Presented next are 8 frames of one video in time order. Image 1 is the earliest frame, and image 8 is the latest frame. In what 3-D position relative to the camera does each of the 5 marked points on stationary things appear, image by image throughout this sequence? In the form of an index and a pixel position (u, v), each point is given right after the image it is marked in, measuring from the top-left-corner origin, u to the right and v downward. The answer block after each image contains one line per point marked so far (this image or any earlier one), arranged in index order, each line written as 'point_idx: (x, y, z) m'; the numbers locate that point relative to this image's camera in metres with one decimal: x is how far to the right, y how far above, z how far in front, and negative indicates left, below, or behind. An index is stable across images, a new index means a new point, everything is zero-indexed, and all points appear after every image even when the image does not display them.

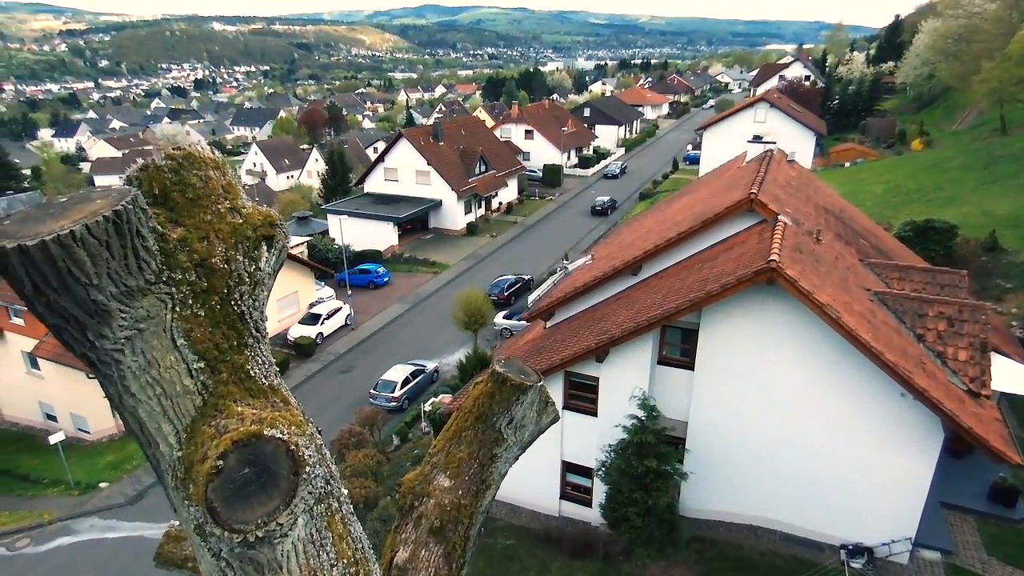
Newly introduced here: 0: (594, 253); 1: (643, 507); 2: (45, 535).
0: (+2.2, +0.9, +16.5) m
1: (+2.1, -3.5, +9.7) m
2: (-10.8, -5.7, +14.1) m
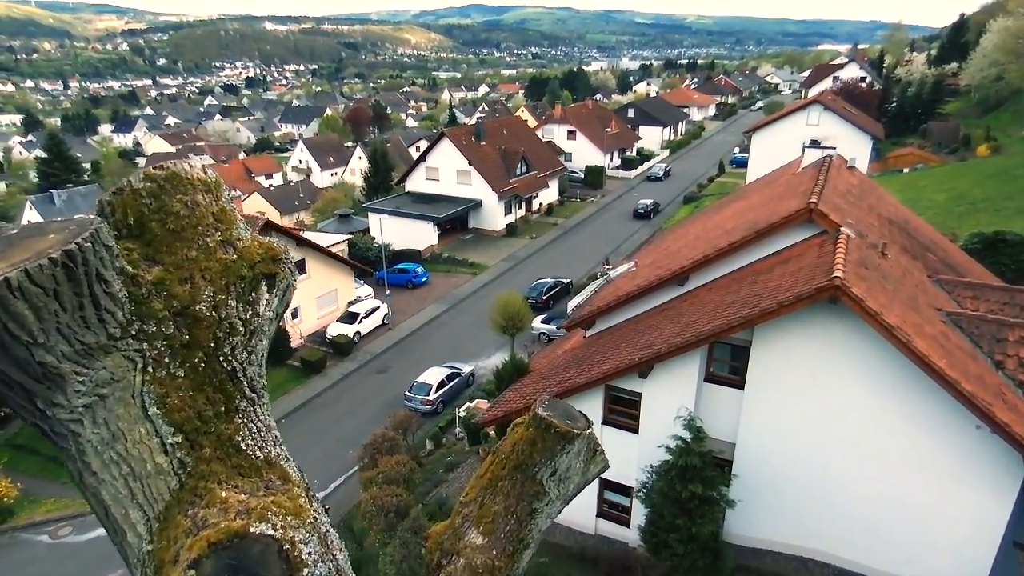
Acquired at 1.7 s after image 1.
0: (+3.2, +0.7, +15.9) m
1: (+2.6, -3.7, +9.2) m
2: (-10.0, -5.6, +14.4) m
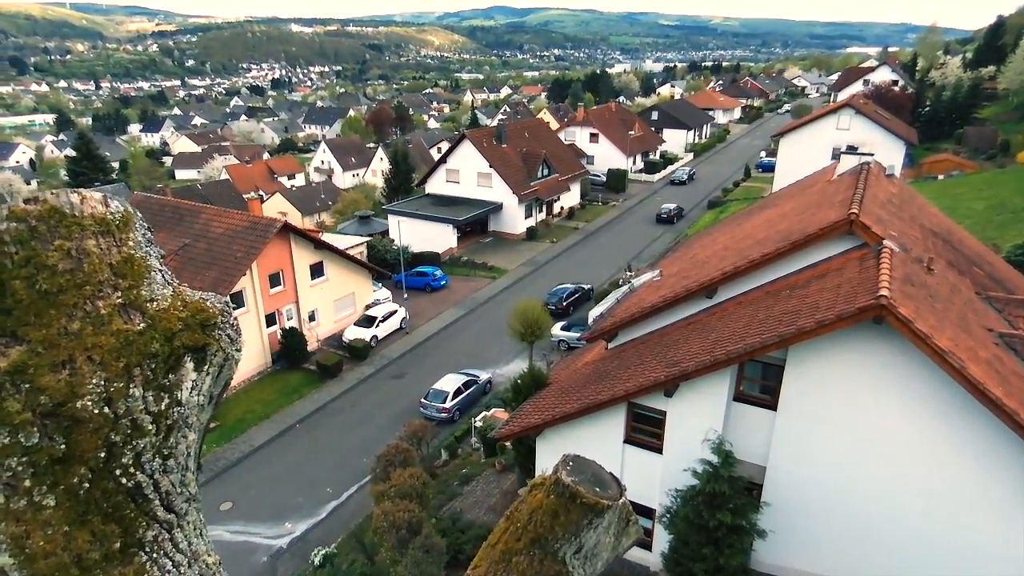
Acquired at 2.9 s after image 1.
0: (+3.7, +0.5, +15.4) m
1: (+2.8, -3.9, +8.7) m
2: (-9.6, -5.6, +14.2) m
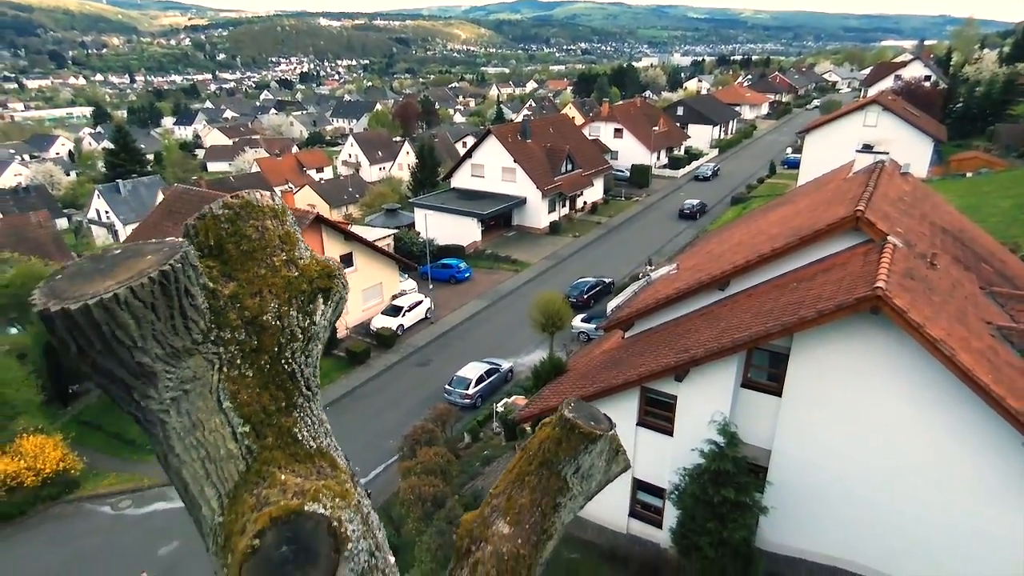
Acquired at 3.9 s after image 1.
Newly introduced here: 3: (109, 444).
0: (+4.3, +0.7, +15.9) m
1: (+3.1, -3.8, +9.2) m
2: (-9.2, -5.3, +15.3) m
3: (-12.1, -4.7, +18.2) m
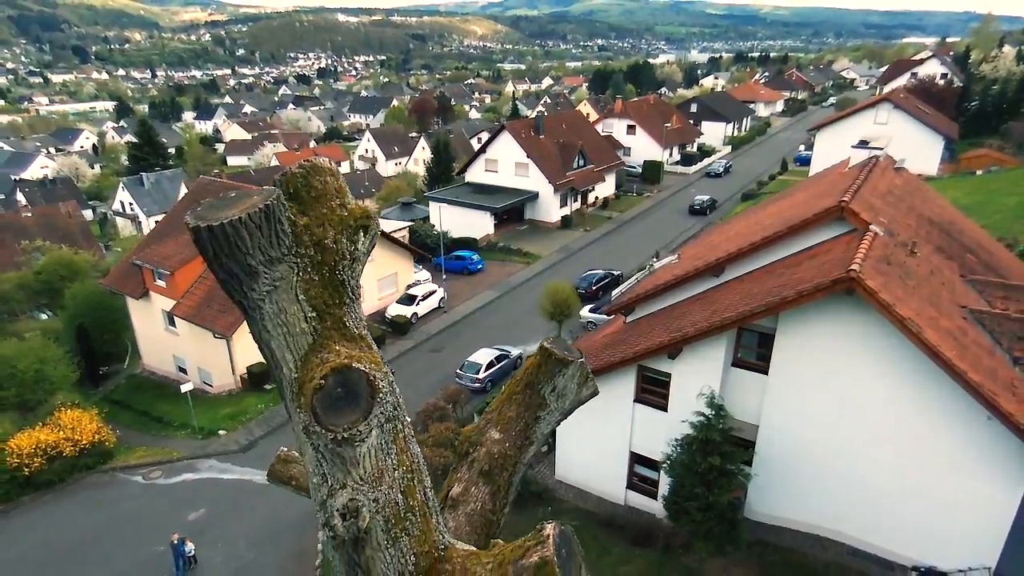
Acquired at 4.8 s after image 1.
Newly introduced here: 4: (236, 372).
0: (+4.6, +1.0, +16.6) m
1: (+3.1, -3.5, +10.0) m
2: (-9.0, -4.8, +16.3) m
3: (-11.8, -4.2, +19.3) m
4: (-9.0, -2.8, +19.9) m
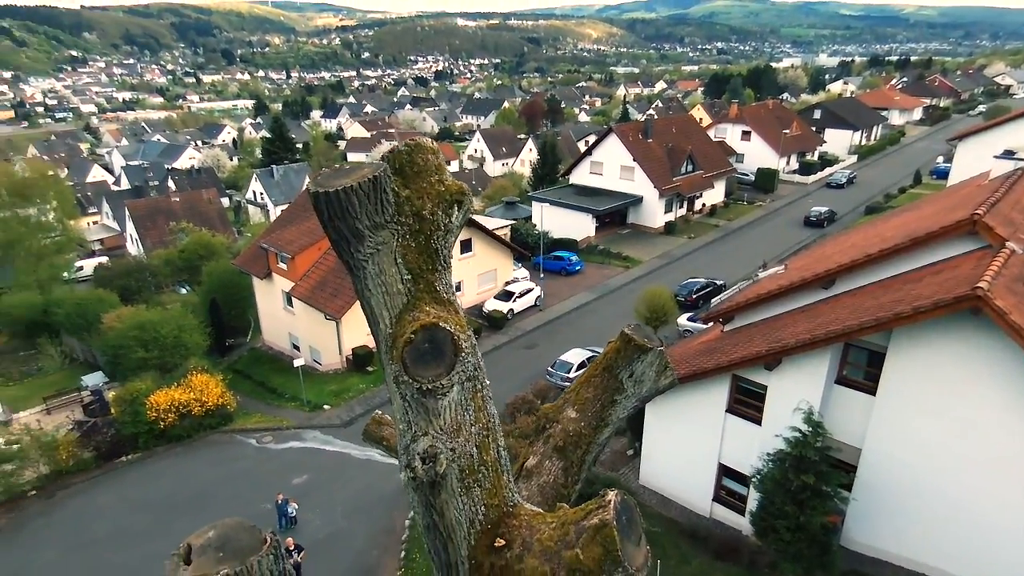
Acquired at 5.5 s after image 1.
0: (+7.1, +0.7, +15.8) m
1: (+4.4, -3.7, +9.6) m
2: (-6.6, -4.3, +17.7) m
3: (-8.9, -3.5, +21.2) m
4: (-5.9, -2.3, +21.2) m
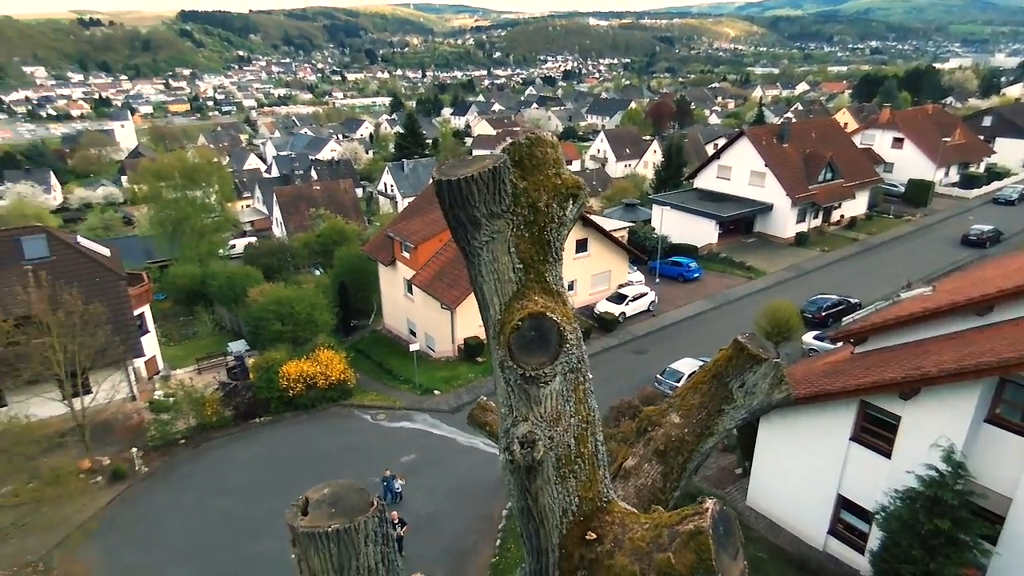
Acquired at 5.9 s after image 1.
0: (+9.9, +0.1, +14.3) m
1: (+5.8, -4.0, +8.7) m
2: (-3.6, -3.9, +18.7) m
3: (-5.1, -3.0, +22.5) m
4: (-2.1, -1.9, +22.0) m
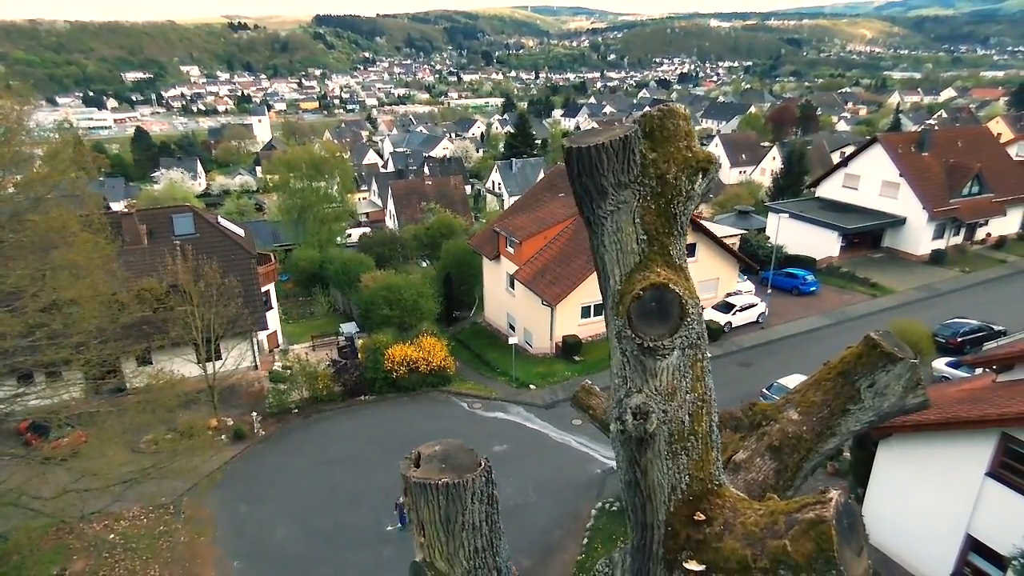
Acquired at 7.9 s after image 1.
0: (+12.2, -0.5, +12.5) m
1: (+7.0, -4.2, +7.7) m
2: (-0.6, -3.7, +19.1) m
3: (-1.5, -2.7, +23.1) m
4: (+1.5, -1.8, +22.1) m
